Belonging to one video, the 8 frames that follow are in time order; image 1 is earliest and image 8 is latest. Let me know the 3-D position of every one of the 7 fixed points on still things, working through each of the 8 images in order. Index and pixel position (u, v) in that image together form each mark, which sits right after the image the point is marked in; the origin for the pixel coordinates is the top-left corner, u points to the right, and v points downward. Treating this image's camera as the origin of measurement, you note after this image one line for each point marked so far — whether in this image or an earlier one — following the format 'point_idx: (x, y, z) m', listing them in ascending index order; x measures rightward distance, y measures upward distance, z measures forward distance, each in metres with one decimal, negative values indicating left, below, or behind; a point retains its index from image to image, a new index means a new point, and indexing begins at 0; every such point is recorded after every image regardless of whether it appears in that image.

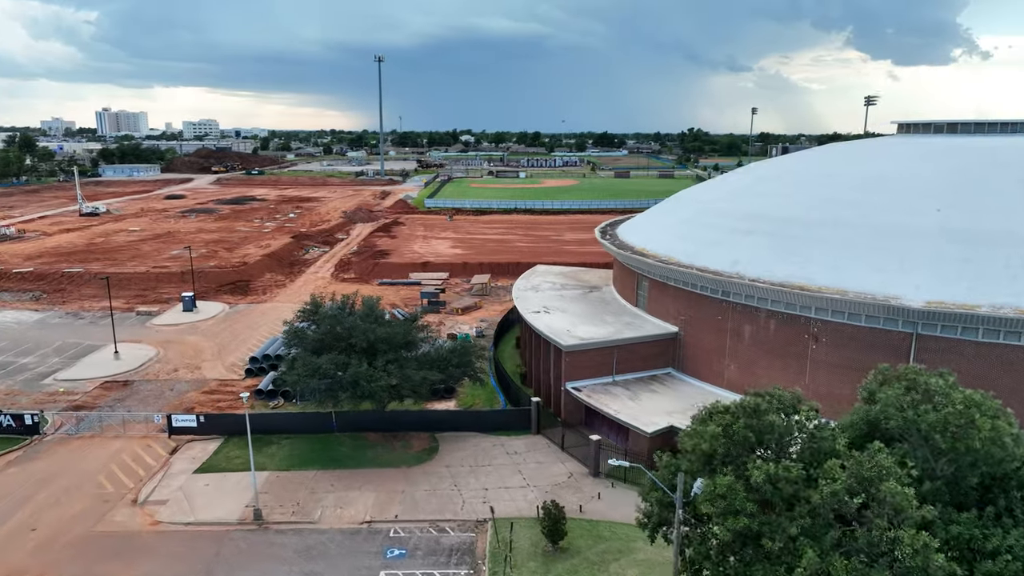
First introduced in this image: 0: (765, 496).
0: (+4.6, -3.8, +13.1) m
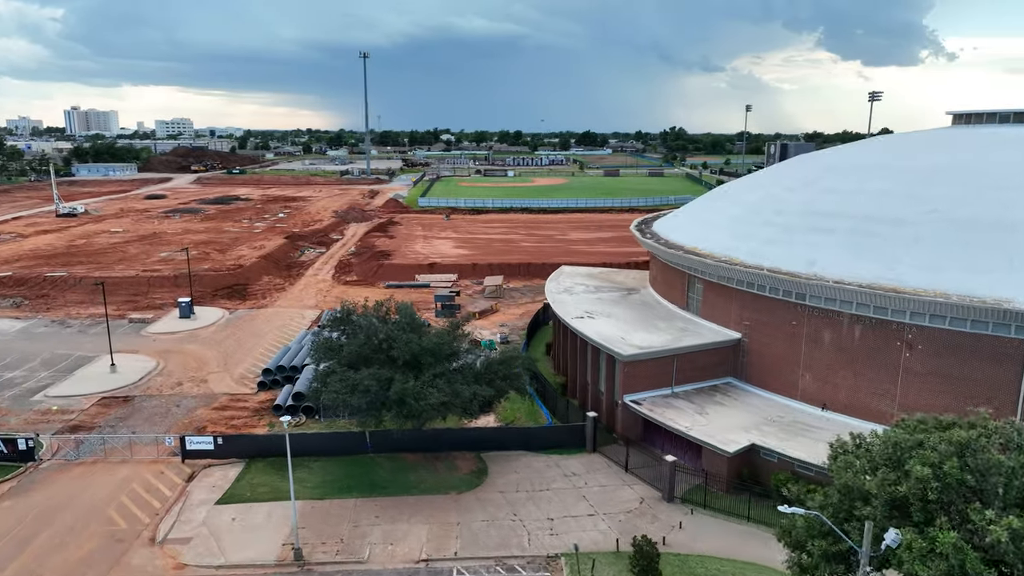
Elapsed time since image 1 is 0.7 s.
0: (+7.3, -4.0, +10.5) m
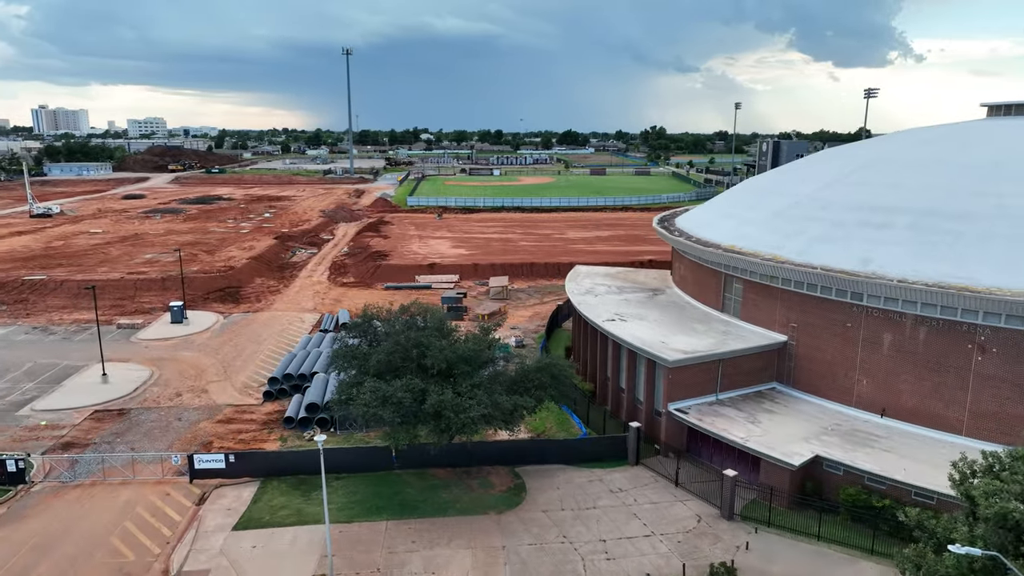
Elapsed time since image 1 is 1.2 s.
0: (+9.2, -4.0, +8.8) m
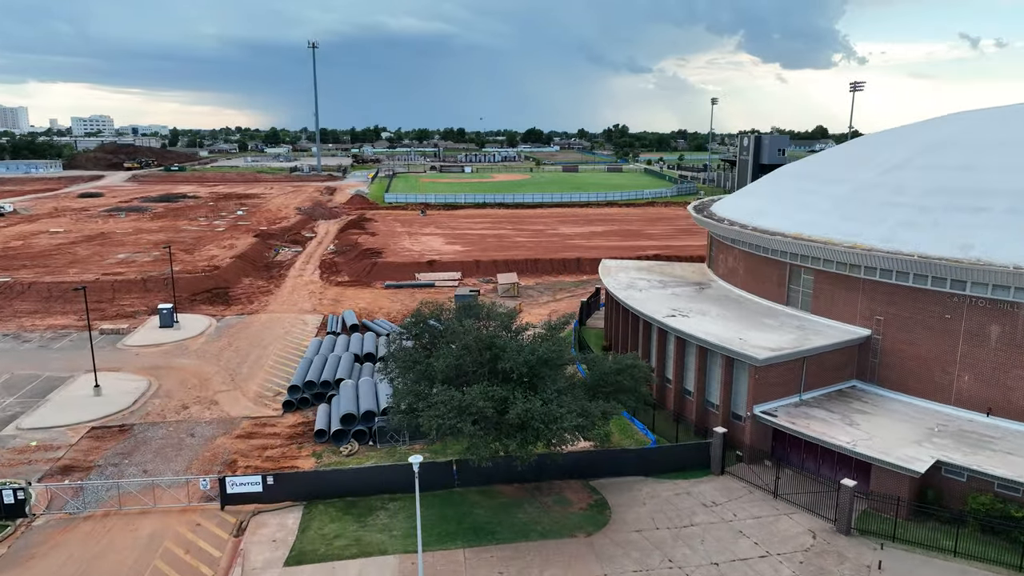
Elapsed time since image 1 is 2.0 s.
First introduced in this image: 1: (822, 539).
0: (+12.5, -3.6, +6.8) m
1: (+8.6, -7.0, +19.8) m
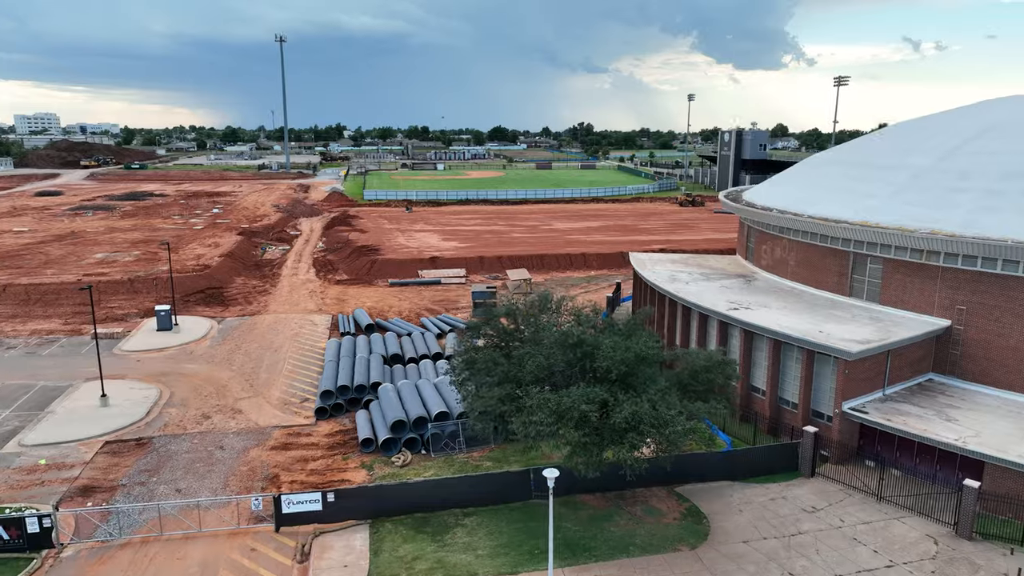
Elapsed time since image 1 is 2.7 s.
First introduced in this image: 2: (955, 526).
0: (+15.8, -3.3, +5.6) m
1: (+11.2, -6.7, +18.4) m
2: (+11.7, -6.3, +18.9) m
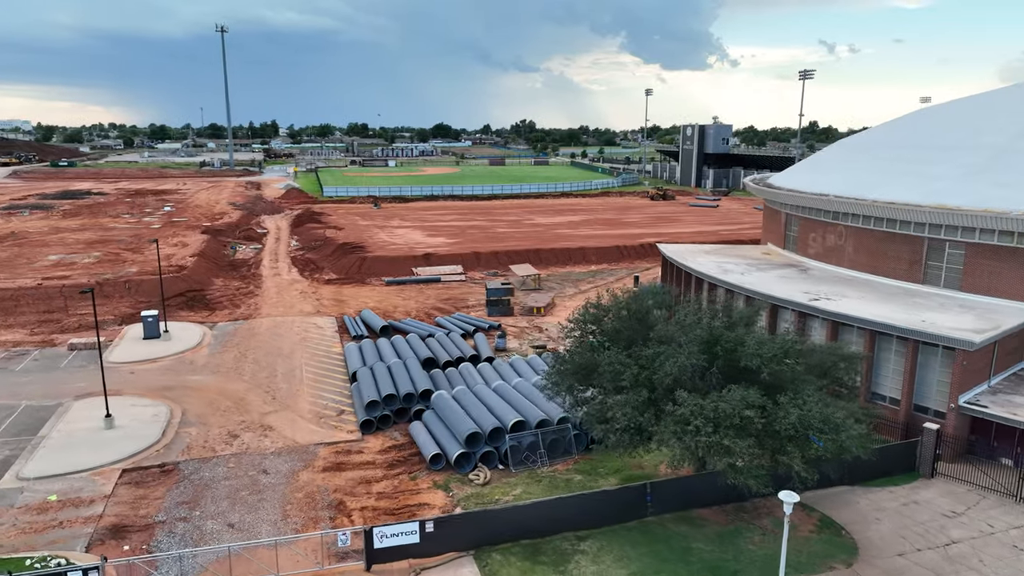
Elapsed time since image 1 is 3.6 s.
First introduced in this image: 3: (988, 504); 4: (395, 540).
0: (+20.0, -2.7, +4.7) m
1: (+14.3, -6.2, +17.1) m
2: (+14.8, -5.8, +17.6) m
3: (+12.7, -5.7, +19.1) m
4: (-2.8, -5.9, +16.8) m
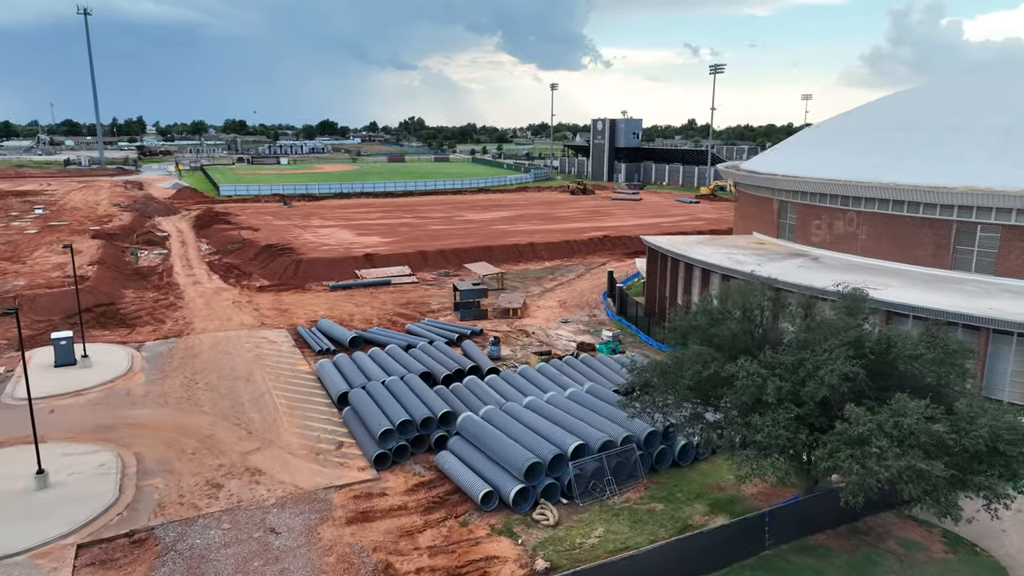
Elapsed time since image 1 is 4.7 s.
0: (+24.0, -2.0, +4.8) m
1: (+16.6, -5.7, +16.1) m
2: (+16.9, -5.3, +16.7) m
3: (+14.6, -5.3, +17.8) m
4: (-0.3, -6.0, +13.1) m
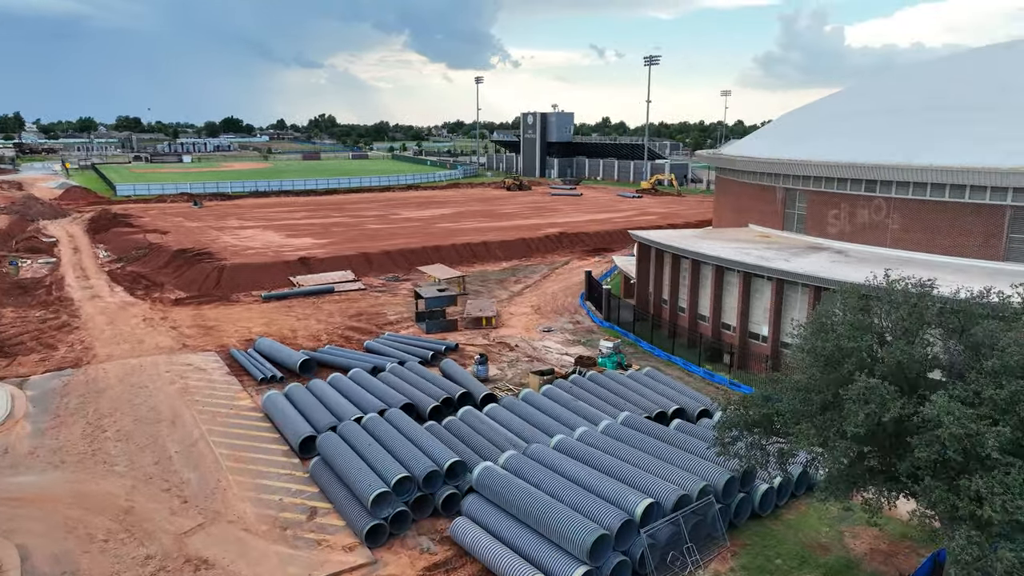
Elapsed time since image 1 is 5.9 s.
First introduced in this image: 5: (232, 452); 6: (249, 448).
0: (+26.4, -1.6, +3.0) m
1: (+17.8, -5.5, +13.4) m
2: (+18.1, -5.1, +14.0) m
3: (+15.6, -5.1, +14.8) m
4: (+1.4, -6.2, +8.4) m
5: (-7.5, -4.4, +19.0) m
6: (-7.2, -4.4, +19.3) m
